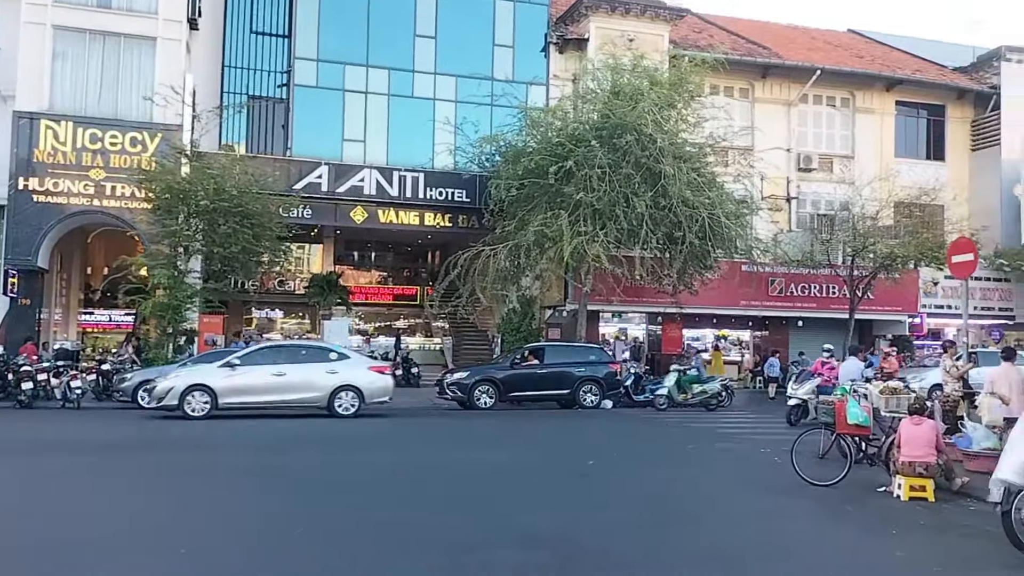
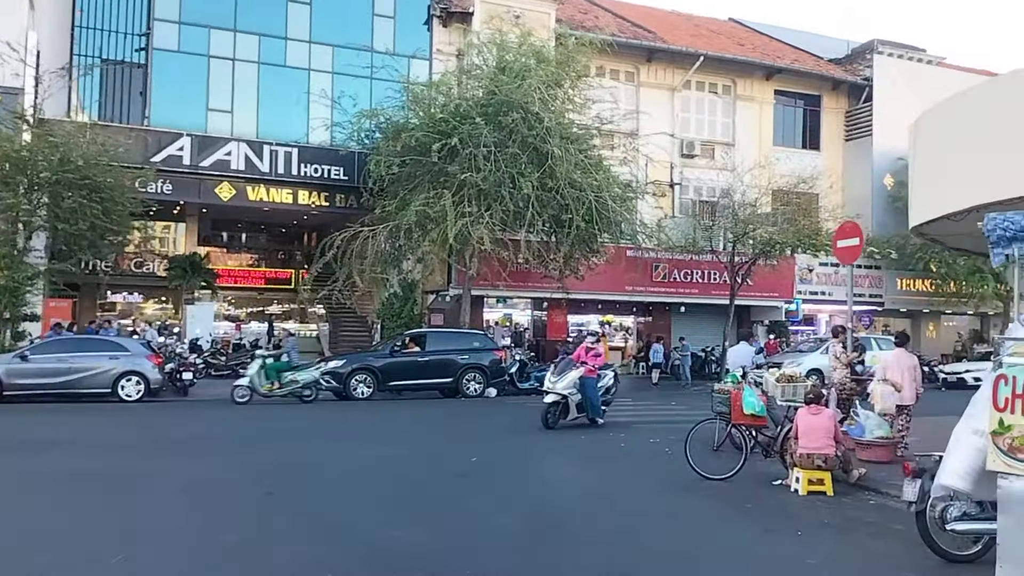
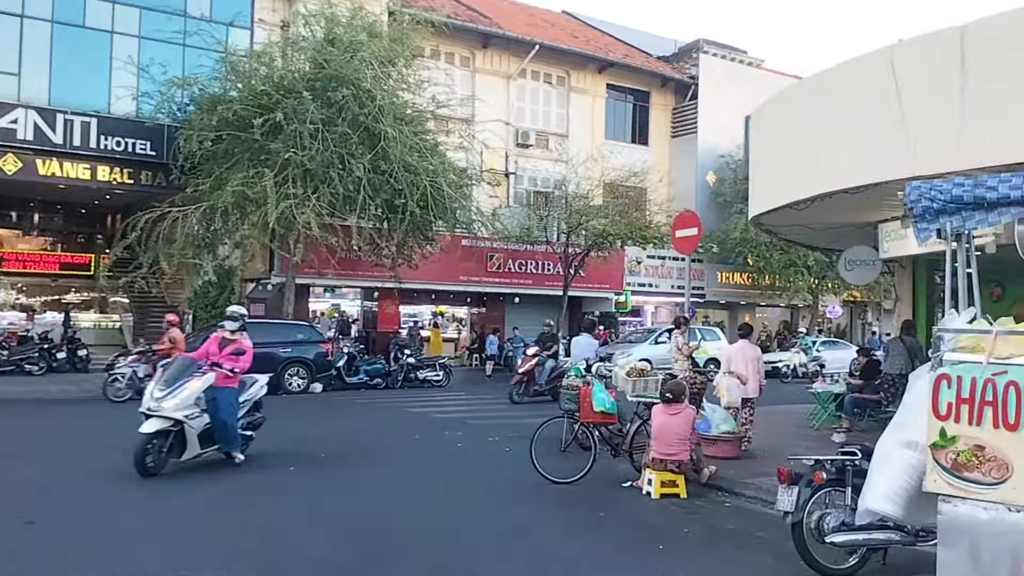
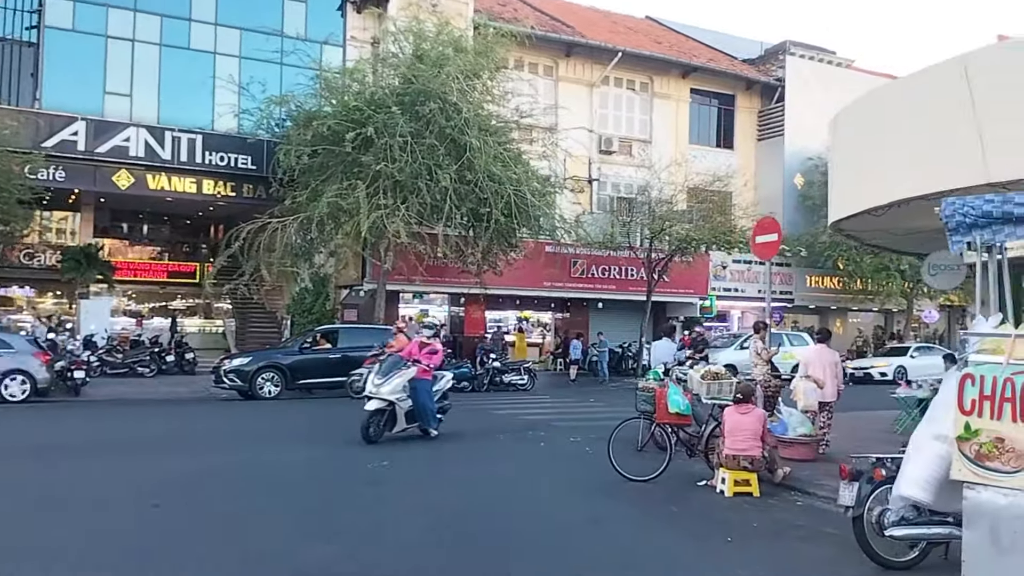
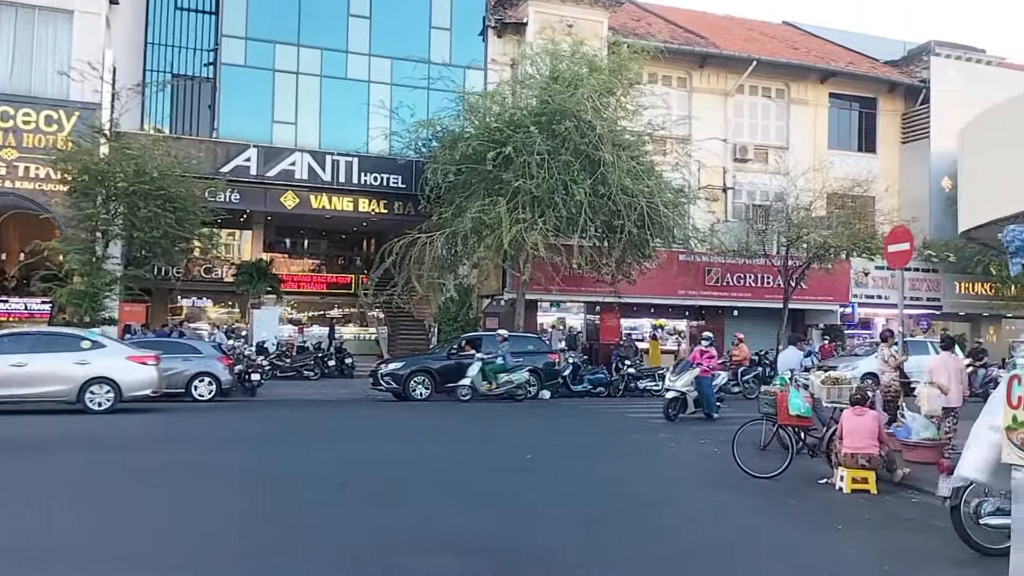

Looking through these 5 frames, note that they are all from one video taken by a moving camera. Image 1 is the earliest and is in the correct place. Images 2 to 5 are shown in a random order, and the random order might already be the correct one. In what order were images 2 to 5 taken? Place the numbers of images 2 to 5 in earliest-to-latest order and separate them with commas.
5, 2, 4, 3
